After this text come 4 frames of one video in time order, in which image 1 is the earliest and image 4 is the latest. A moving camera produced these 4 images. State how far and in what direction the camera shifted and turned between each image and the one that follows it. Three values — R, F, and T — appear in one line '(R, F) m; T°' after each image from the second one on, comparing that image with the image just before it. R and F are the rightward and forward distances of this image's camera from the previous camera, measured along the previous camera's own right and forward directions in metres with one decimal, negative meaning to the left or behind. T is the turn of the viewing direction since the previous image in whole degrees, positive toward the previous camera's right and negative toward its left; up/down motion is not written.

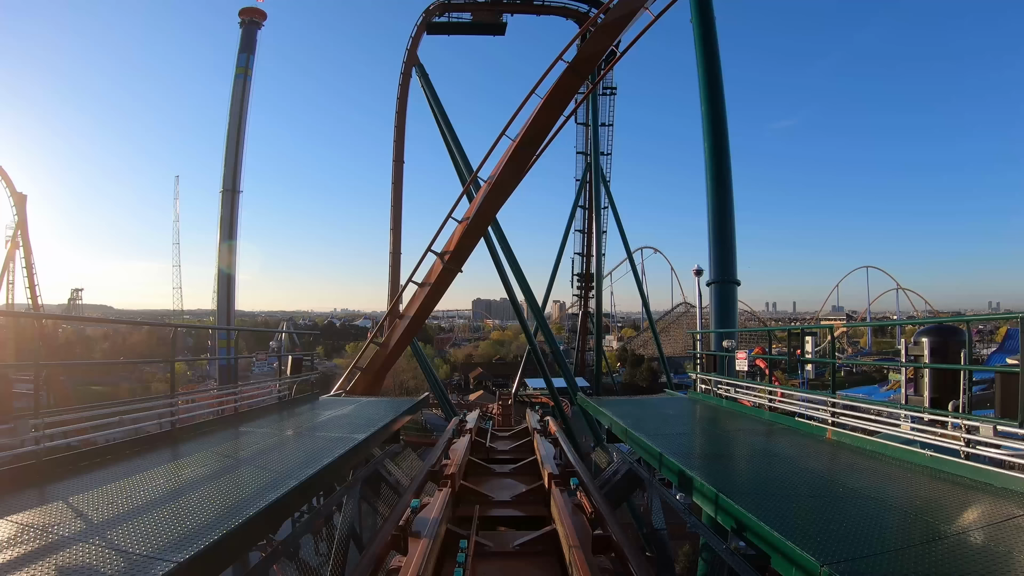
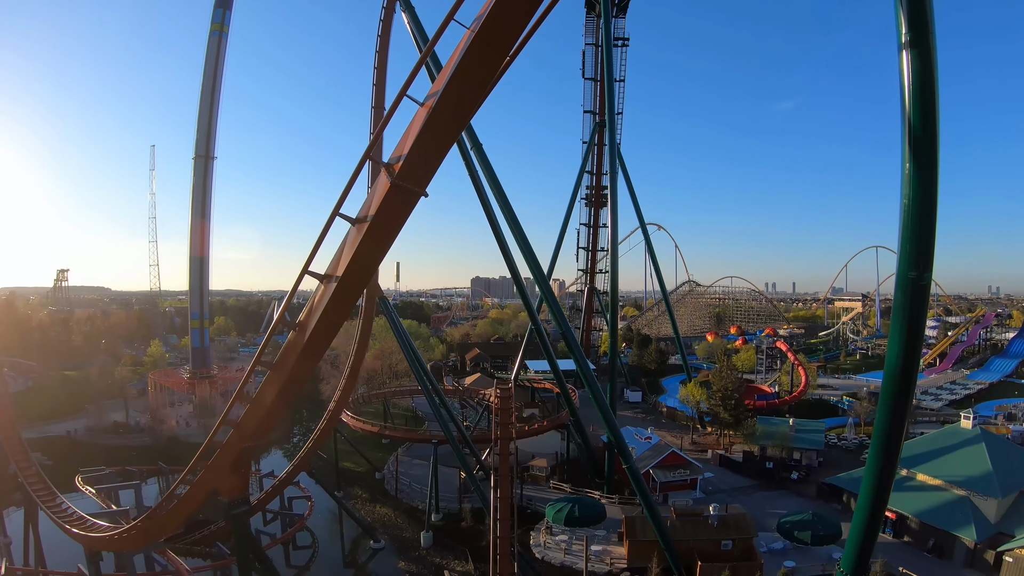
(0.0, +2.2) m; 0°
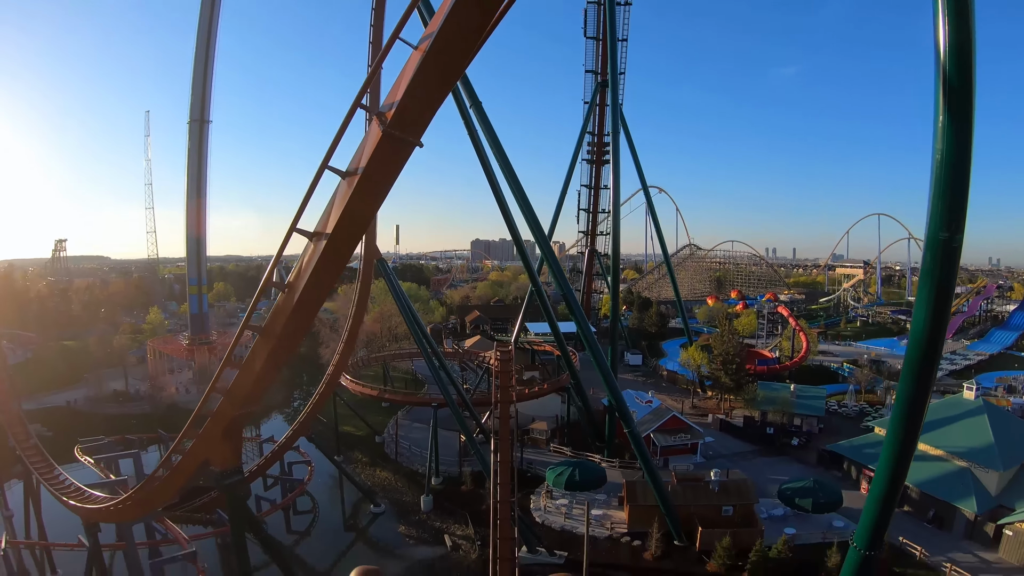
(-0.1, +0.3) m; 0°
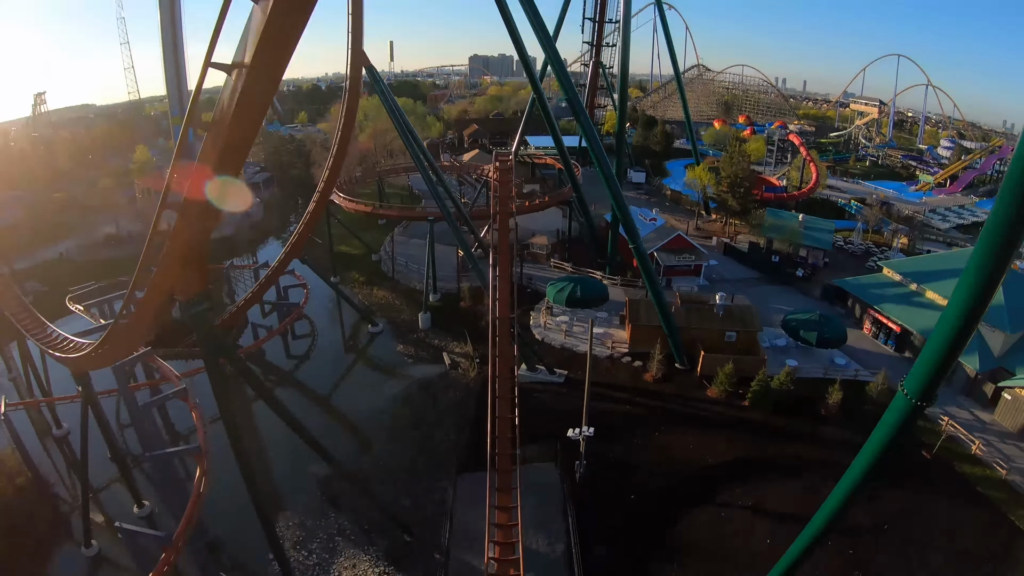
(-0.4, +0.9) m; +2°
